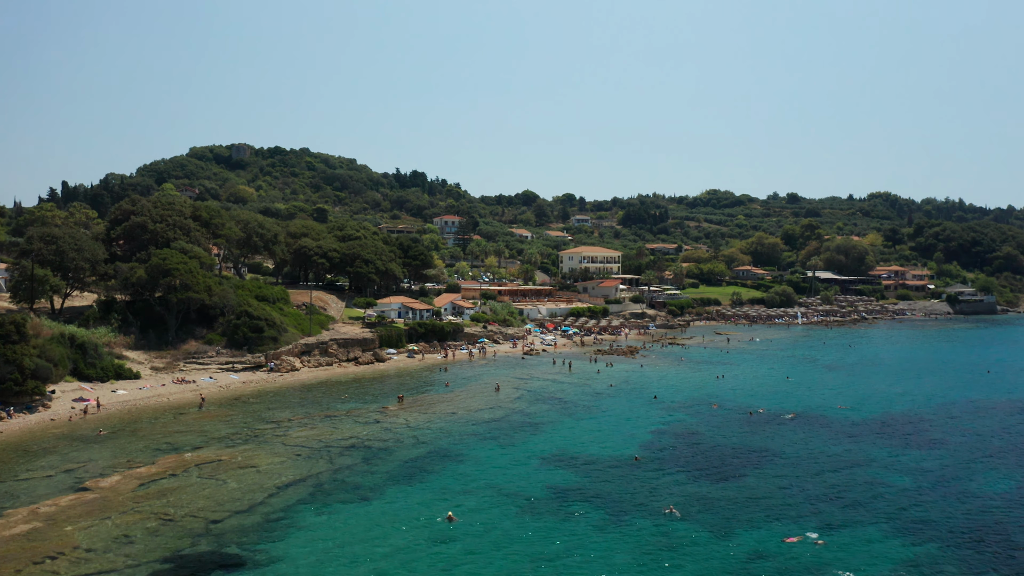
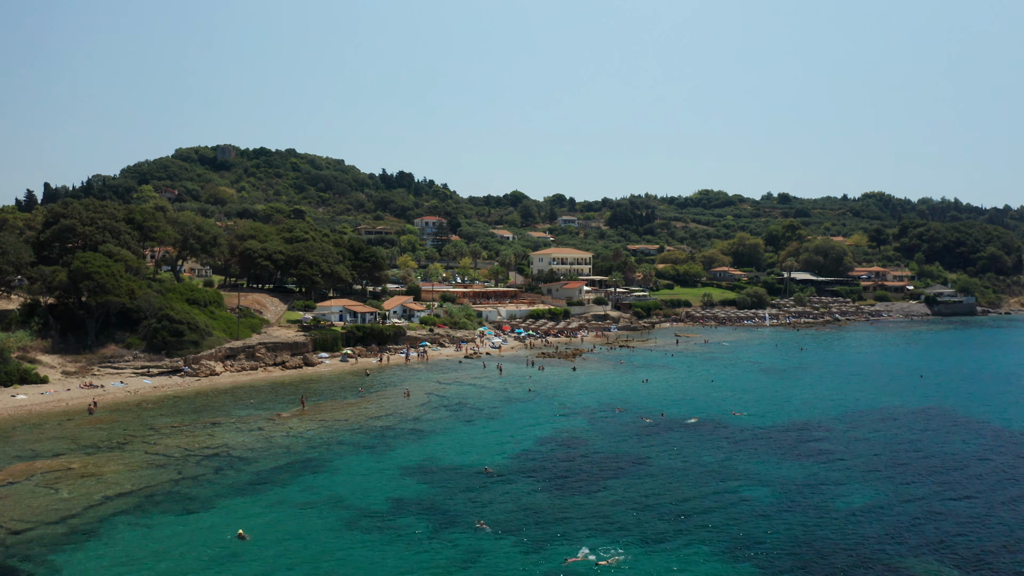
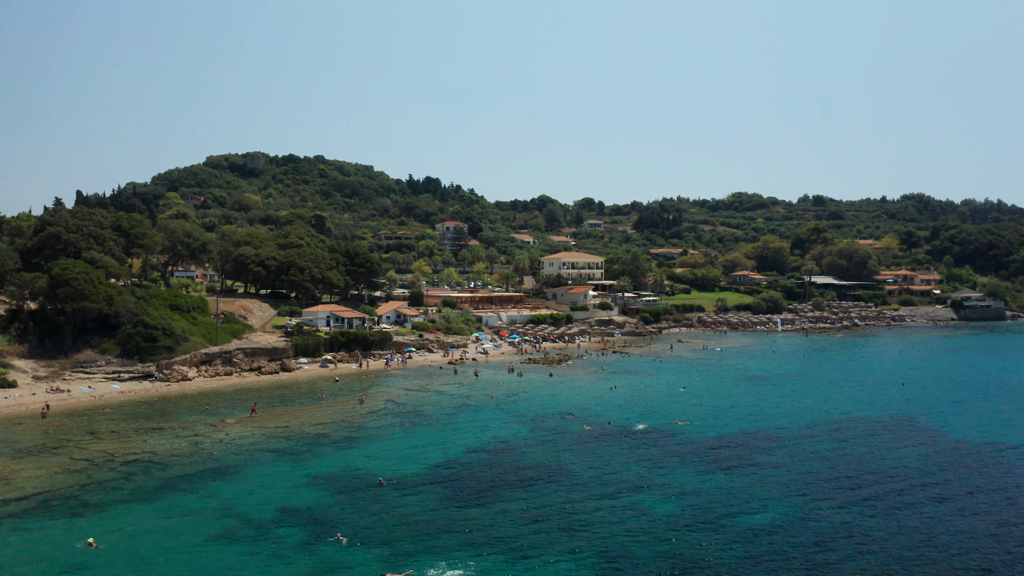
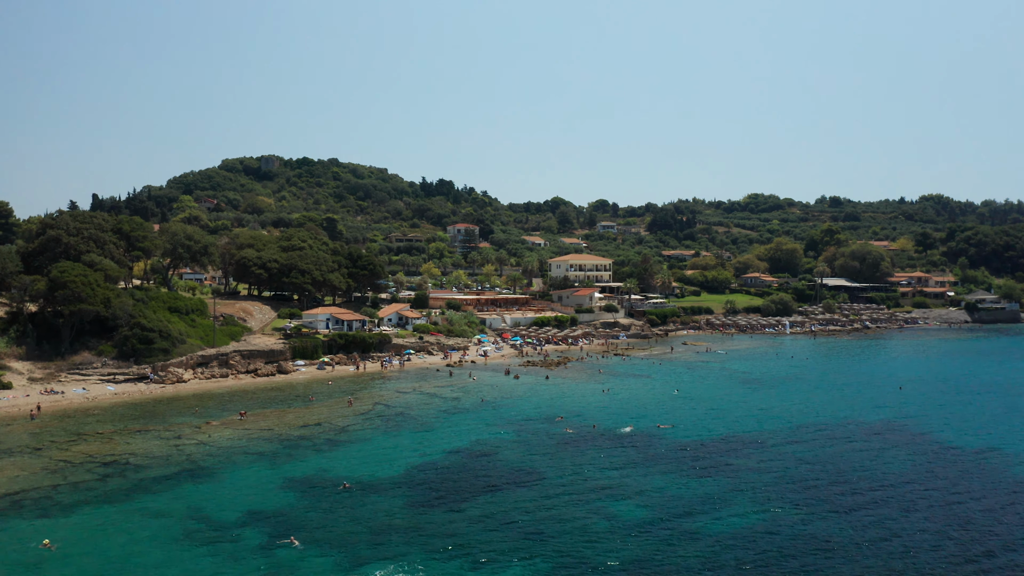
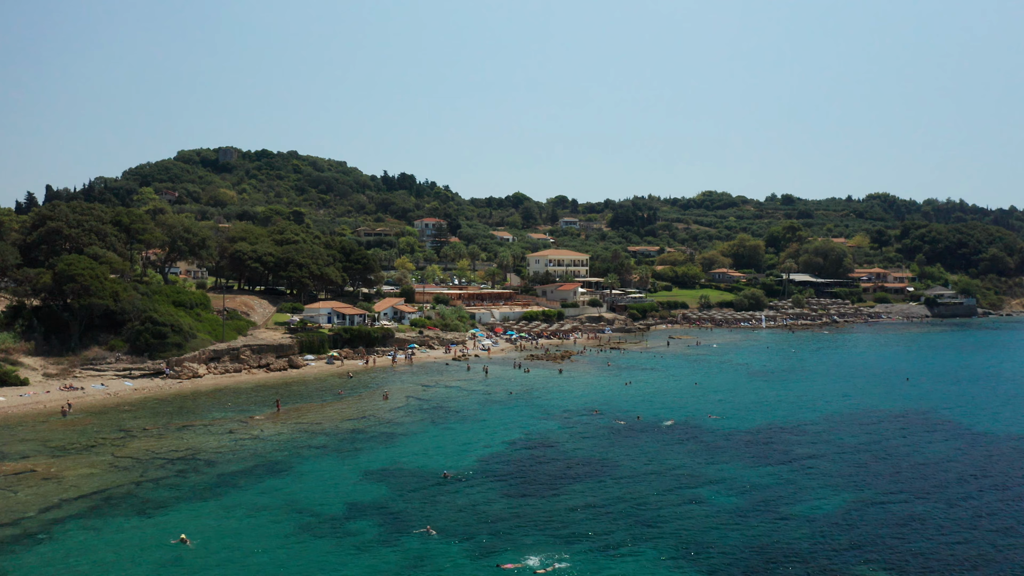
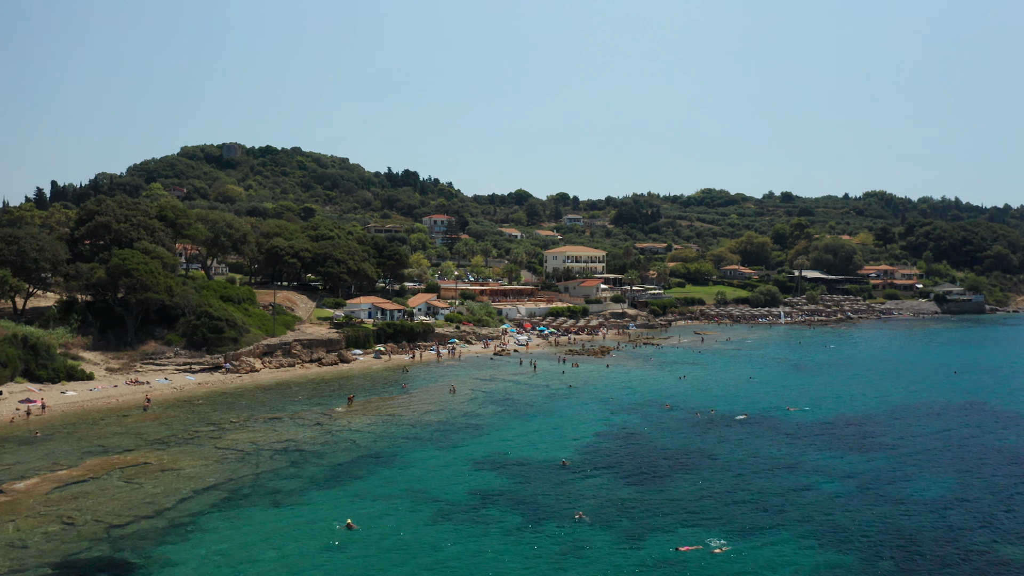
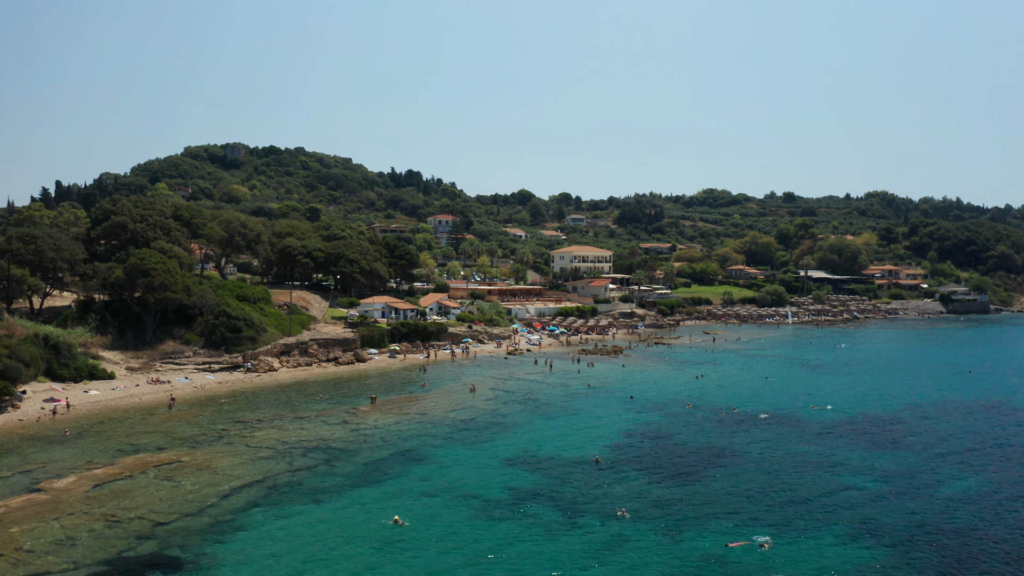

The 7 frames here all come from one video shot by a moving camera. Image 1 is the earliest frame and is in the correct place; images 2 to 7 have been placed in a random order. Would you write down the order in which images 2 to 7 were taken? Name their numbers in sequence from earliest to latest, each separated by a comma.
7, 6, 2, 5, 3, 4
